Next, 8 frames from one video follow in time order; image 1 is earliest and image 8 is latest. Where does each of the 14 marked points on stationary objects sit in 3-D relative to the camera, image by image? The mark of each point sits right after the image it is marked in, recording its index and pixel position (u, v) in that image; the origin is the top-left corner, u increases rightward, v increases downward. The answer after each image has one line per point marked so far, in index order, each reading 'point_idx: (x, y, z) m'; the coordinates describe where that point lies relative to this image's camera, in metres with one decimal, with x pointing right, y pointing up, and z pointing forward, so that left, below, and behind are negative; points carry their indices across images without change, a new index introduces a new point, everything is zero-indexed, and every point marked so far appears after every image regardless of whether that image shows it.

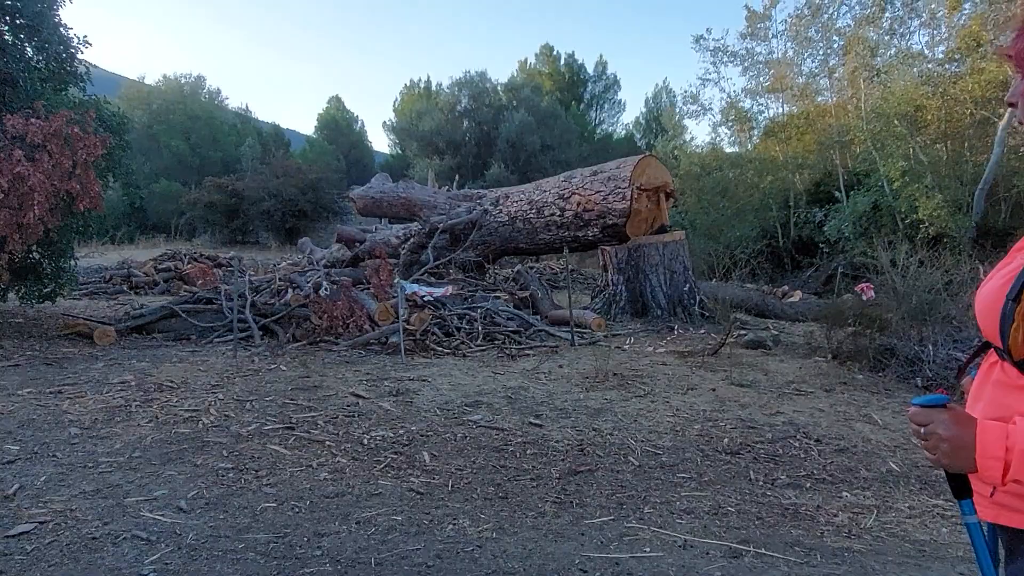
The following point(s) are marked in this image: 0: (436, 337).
0: (-0.7, -0.5, +6.3) m
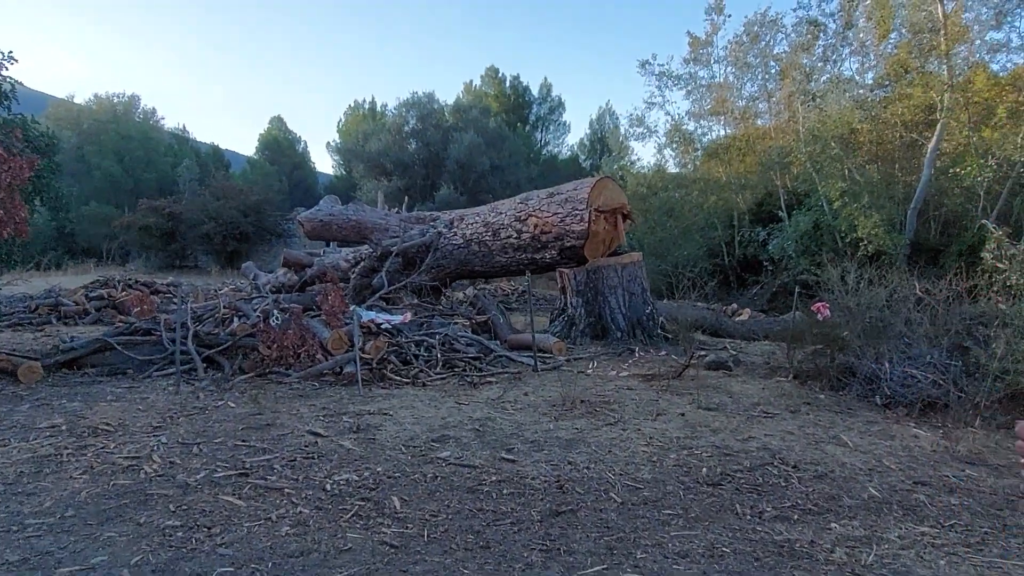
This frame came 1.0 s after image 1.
0: (-1.1, -0.7, +6.1) m
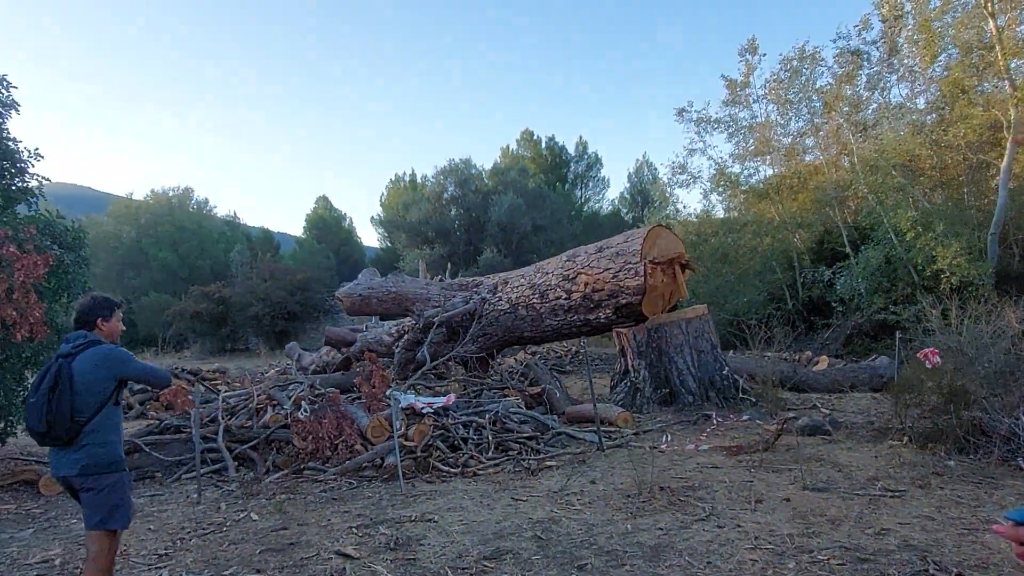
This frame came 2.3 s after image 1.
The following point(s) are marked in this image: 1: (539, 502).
0: (-0.6, -1.3, +5.4) m
1: (+0.2, -1.3, +4.0) m
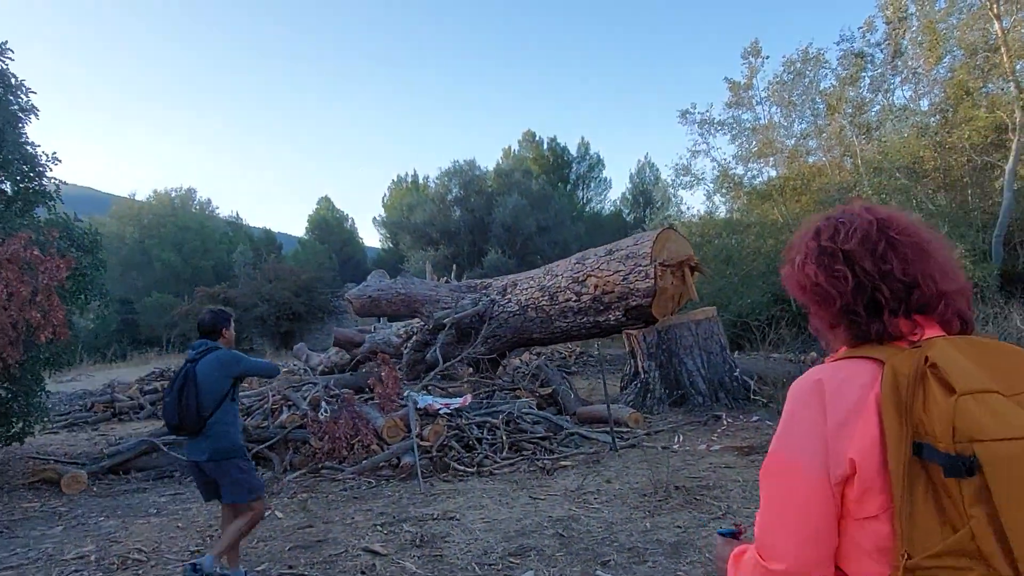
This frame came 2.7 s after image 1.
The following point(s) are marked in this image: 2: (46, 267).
0: (-0.5, -1.3, +5.5) m
1: (+0.3, -1.3, +4.1) m
2: (-3.6, +0.2, +5.2) m
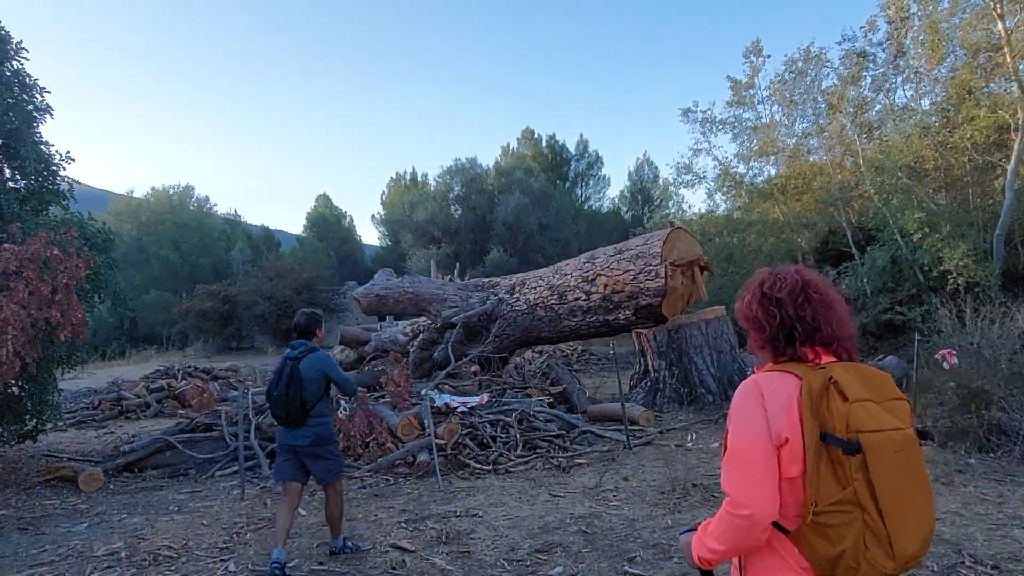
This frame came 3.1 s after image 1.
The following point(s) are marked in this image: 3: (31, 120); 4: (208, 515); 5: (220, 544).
0: (-0.4, -1.3, +5.6) m
1: (+0.4, -1.3, +4.2) m
2: (-3.4, +0.2, +5.2) m
3: (-4.3, +1.5, +6.1) m
4: (-1.9, -1.4, +4.3) m
5: (-1.5, -1.3, +3.6) m
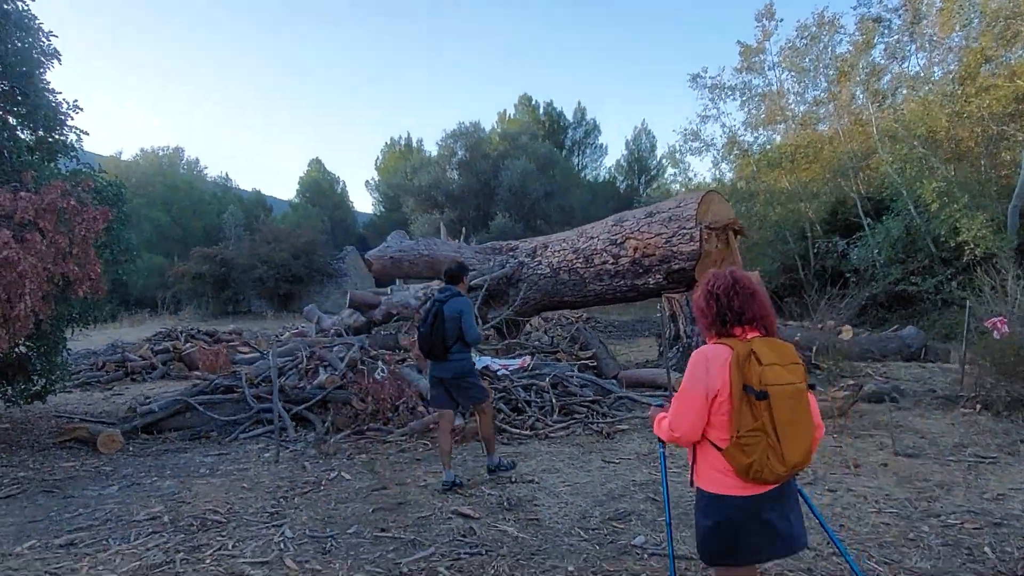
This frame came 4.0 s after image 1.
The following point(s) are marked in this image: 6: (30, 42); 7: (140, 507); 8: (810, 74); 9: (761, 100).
0: (-0.1, -1.0, +5.4) m
1: (+0.7, -1.0, +4.0) m
2: (-3.1, +0.5, +4.9) m
3: (-4.0, +1.9, +5.8) m
4: (-1.6, -1.1, +4.1) m
5: (-1.2, -1.1, +3.4) m
6: (-4.0, +2.1, +5.7) m
7: (-1.9, -1.1, +3.5) m
8: (+8.3, +5.9, +18.8) m
9: (+7.1, +5.4, +19.4) m
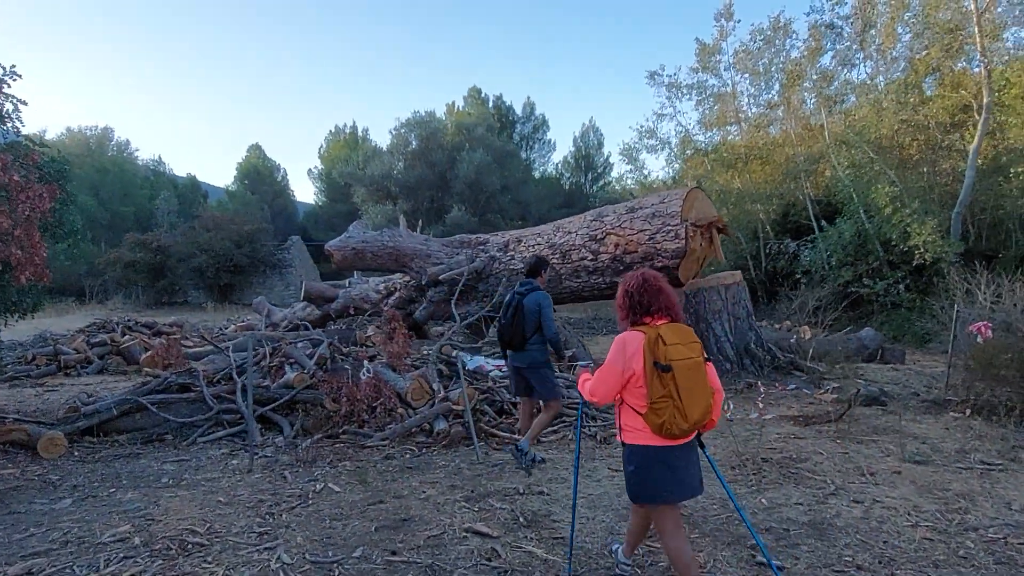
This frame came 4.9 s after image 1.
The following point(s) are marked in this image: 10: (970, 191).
0: (-0.2, -1.0, +5.1) m
1: (+0.7, -1.0, +3.8) m
2: (-3.1, +0.6, +4.4) m
3: (-4.1, +2.0, +5.1) m
4: (-1.6, -1.1, +3.7) m
5: (-1.1, -1.1, +3.0) m
6: (-4.1, +2.2, +5.0) m
7: (-1.9, -1.1, +3.1) m
8: (+7.2, +5.9, +19.2) m
9: (+5.8, +5.4, +19.6) m
10: (+8.7, +1.8, +12.7) m
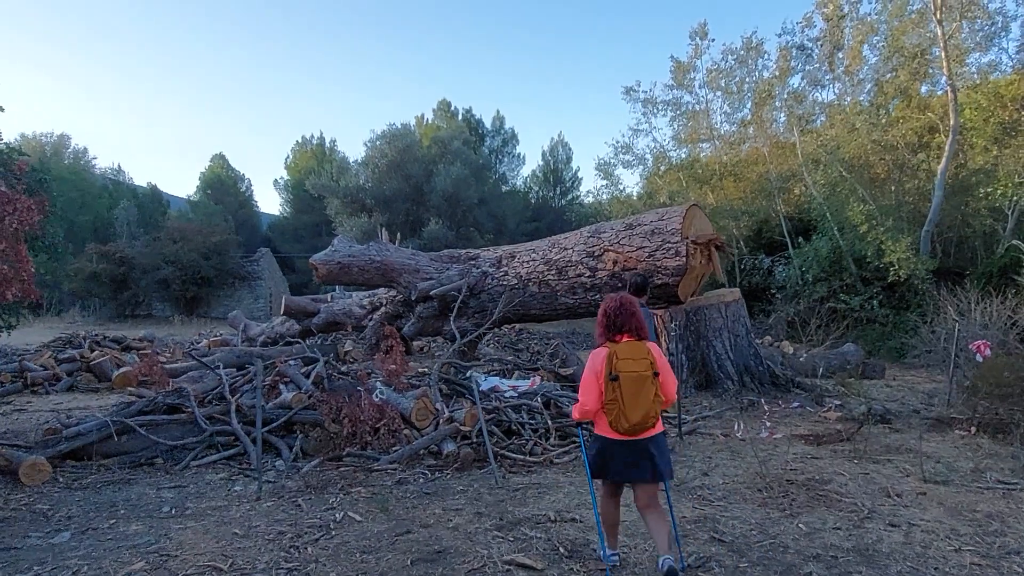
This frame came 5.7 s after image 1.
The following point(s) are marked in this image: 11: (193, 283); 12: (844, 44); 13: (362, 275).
0: (-0.1, -1.1, +5.0) m
1: (+0.9, -1.1, +3.7) m
2: (-3.0, +0.5, +4.1) m
3: (-4.0, +1.9, +4.9) m
4: (-1.4, -1.2, +3.5) m
5: (-1.0, -1.2, +2.9) m
6: (-4.0, +2.1, +4.8) m
7: (-1.7, -1.2, +2.9) m
8: (+6.5, +5.5, +19.5) m
9: (+5.2, +5.0, +19.9) m
10: (+8.3, +1.5, +13.1) m
11: (-9.3, +0.2, +20.0) m
12: (+8.7, +6.3, +17.7) m
13: (-1.9, +0.2, +8.9) m
